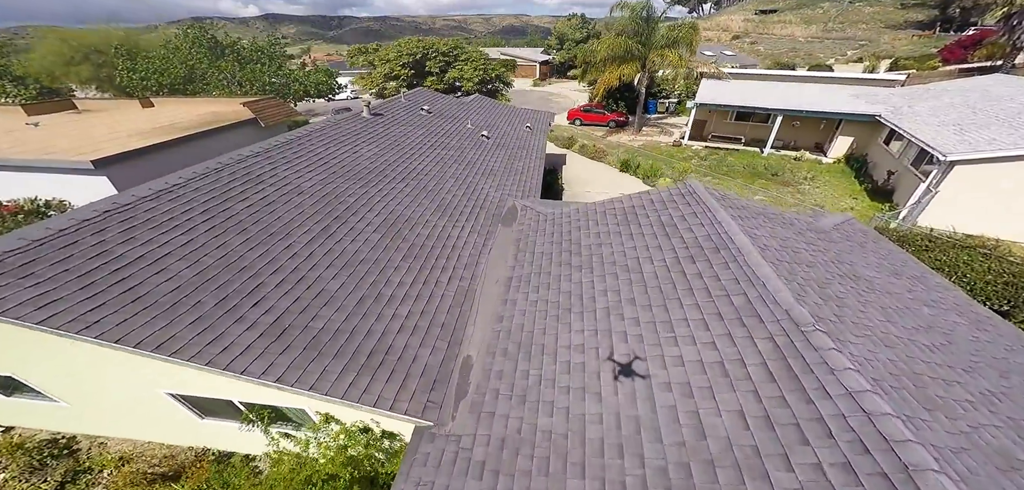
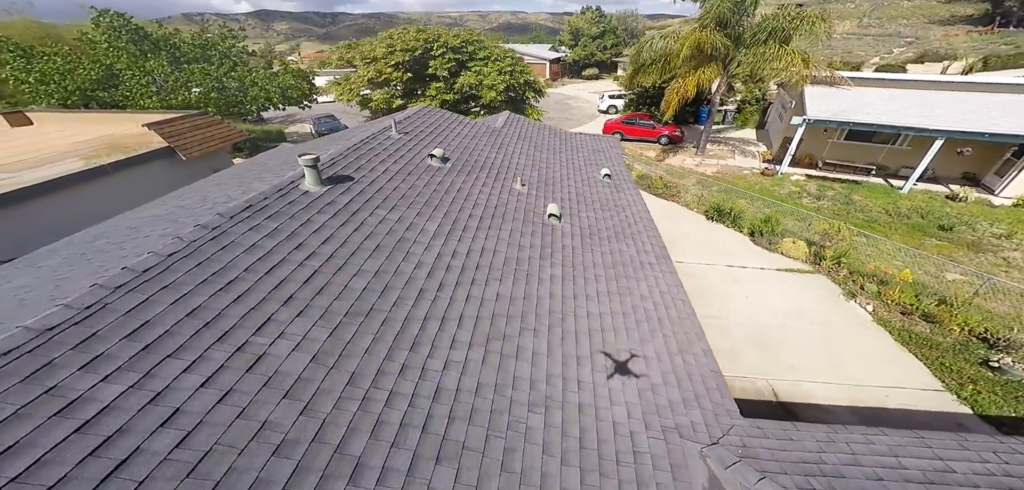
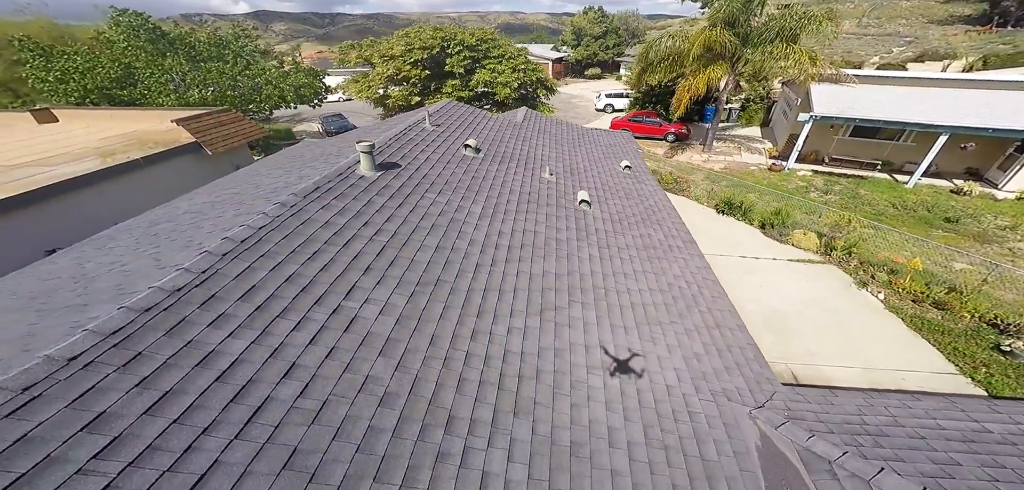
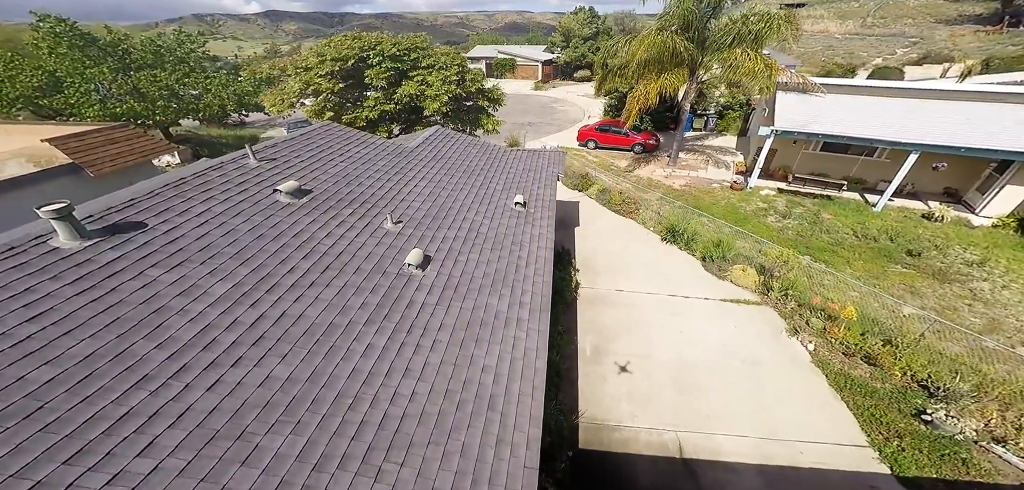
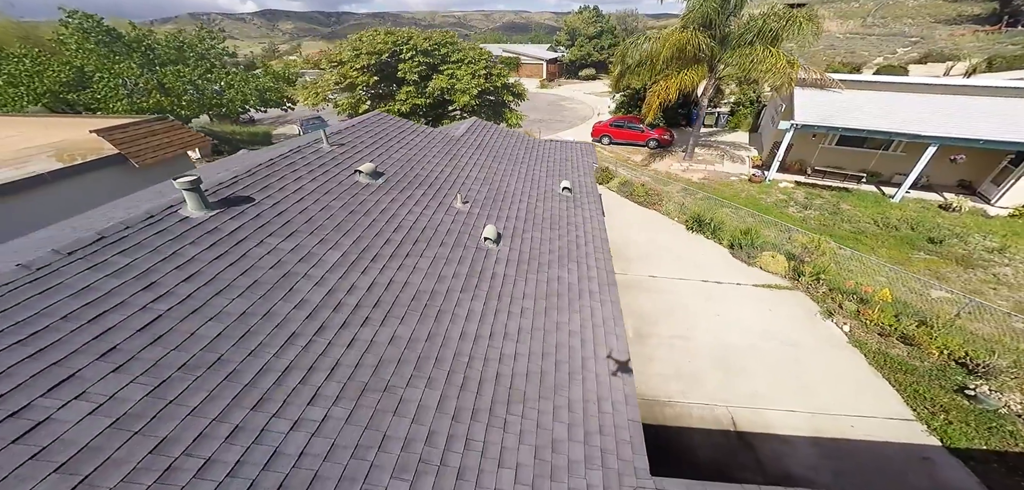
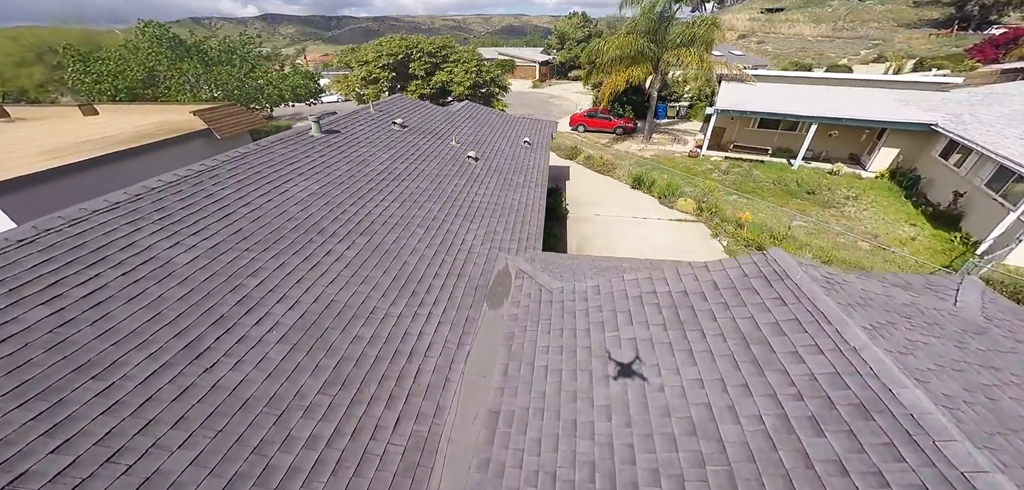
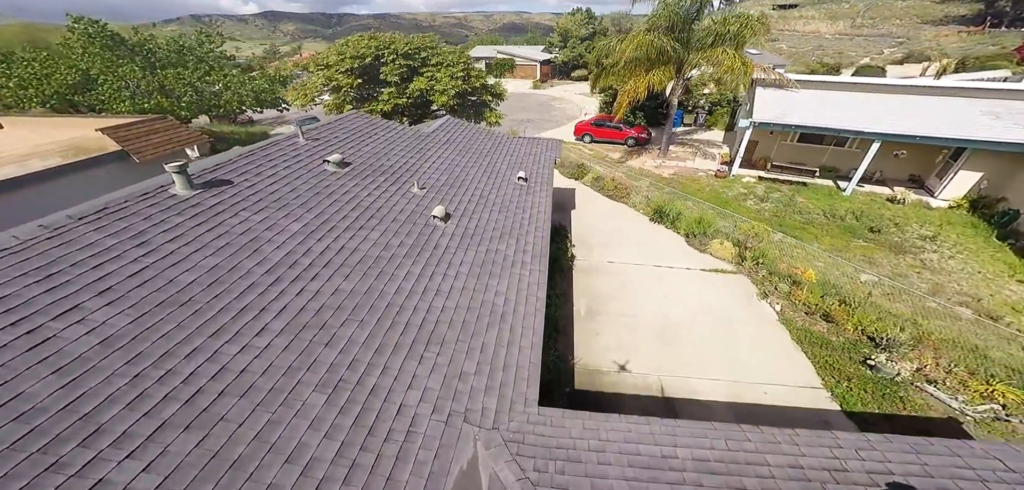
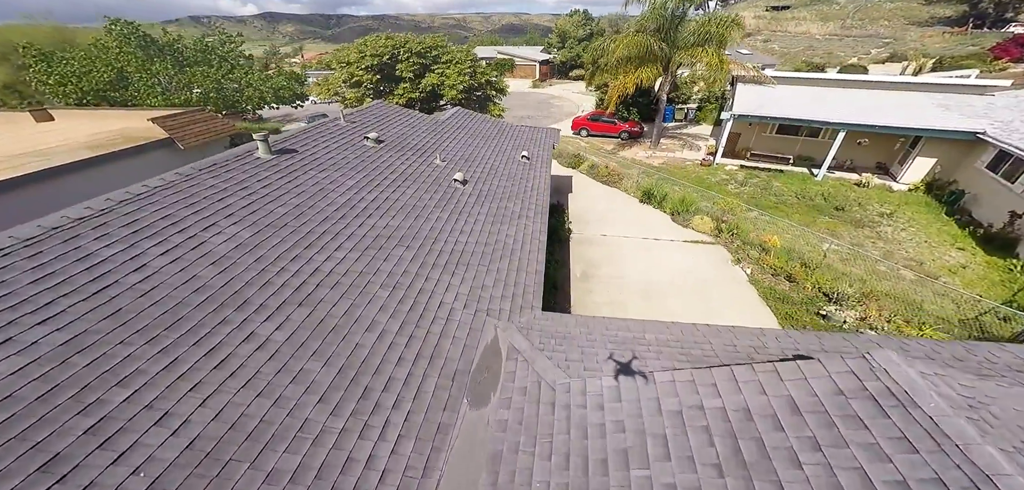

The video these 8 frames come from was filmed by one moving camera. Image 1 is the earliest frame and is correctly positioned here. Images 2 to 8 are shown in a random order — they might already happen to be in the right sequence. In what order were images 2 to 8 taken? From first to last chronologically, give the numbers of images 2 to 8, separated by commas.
6, 8, 7, 4, 5, 2, 3
